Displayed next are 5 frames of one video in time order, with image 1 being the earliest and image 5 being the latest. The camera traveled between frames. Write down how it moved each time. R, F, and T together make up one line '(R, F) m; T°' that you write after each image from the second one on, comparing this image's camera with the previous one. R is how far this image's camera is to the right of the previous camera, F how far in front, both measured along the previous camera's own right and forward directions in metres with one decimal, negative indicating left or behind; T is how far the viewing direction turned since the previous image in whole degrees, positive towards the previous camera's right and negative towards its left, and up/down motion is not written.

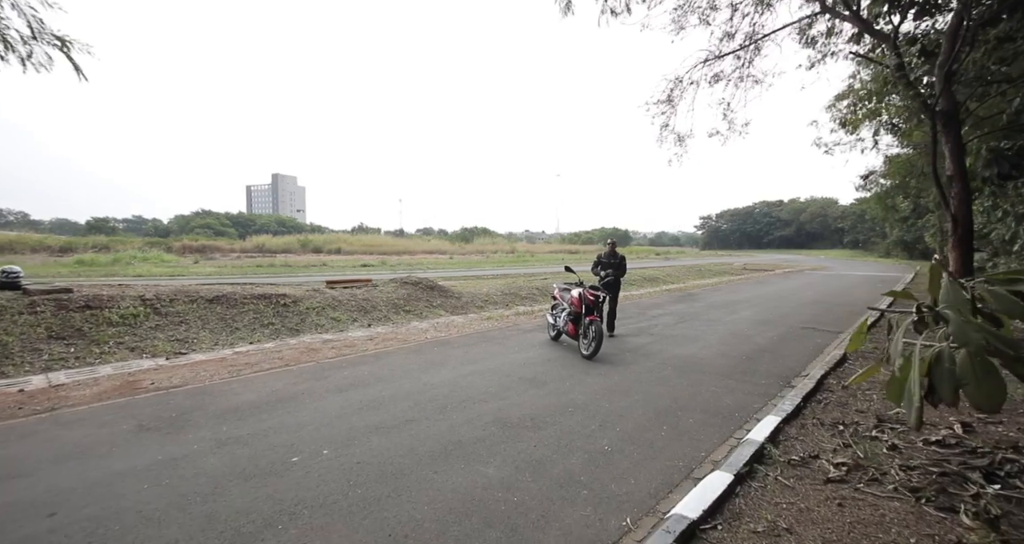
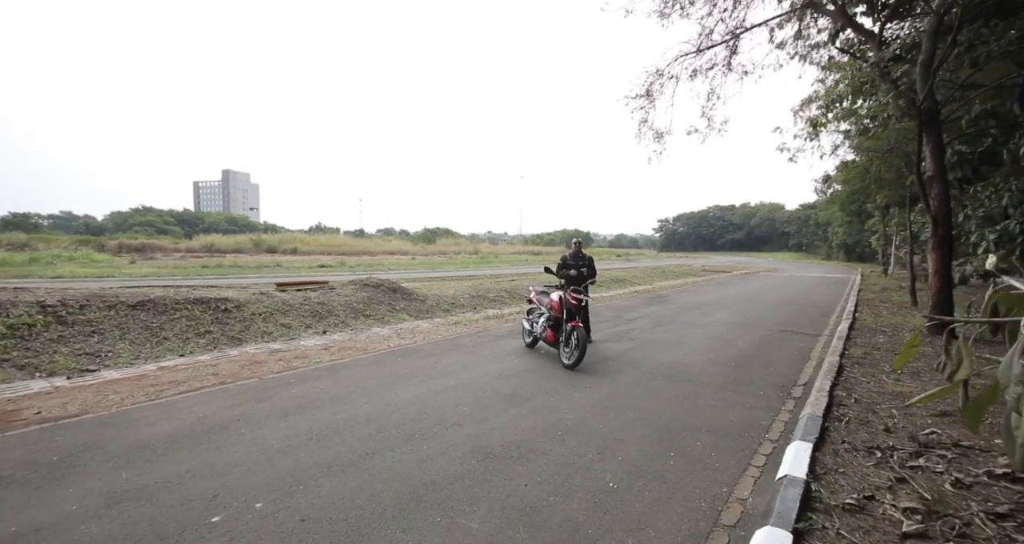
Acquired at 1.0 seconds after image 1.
(-0.2, +0.7) m; +5°
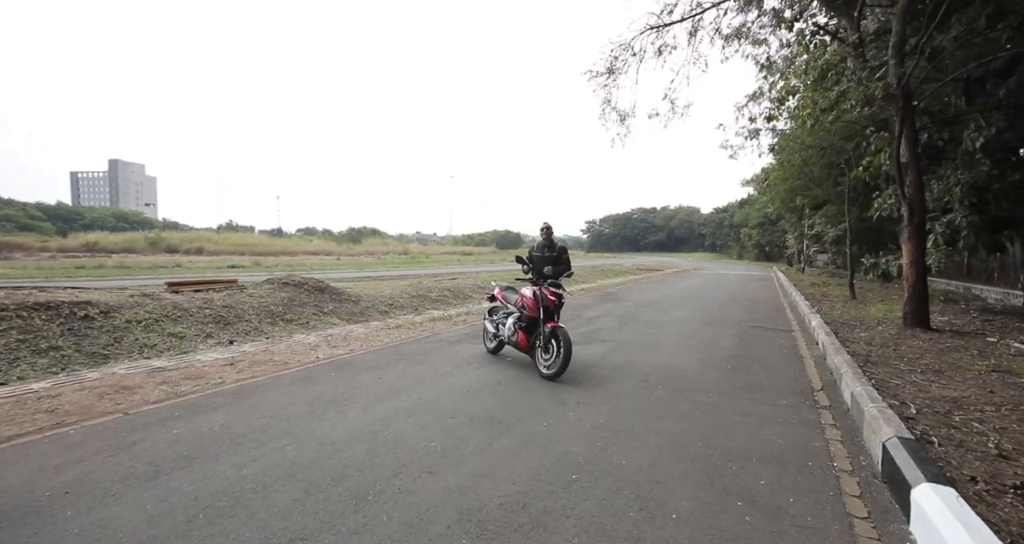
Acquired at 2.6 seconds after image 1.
(-0.4, +1.4) m; +9°
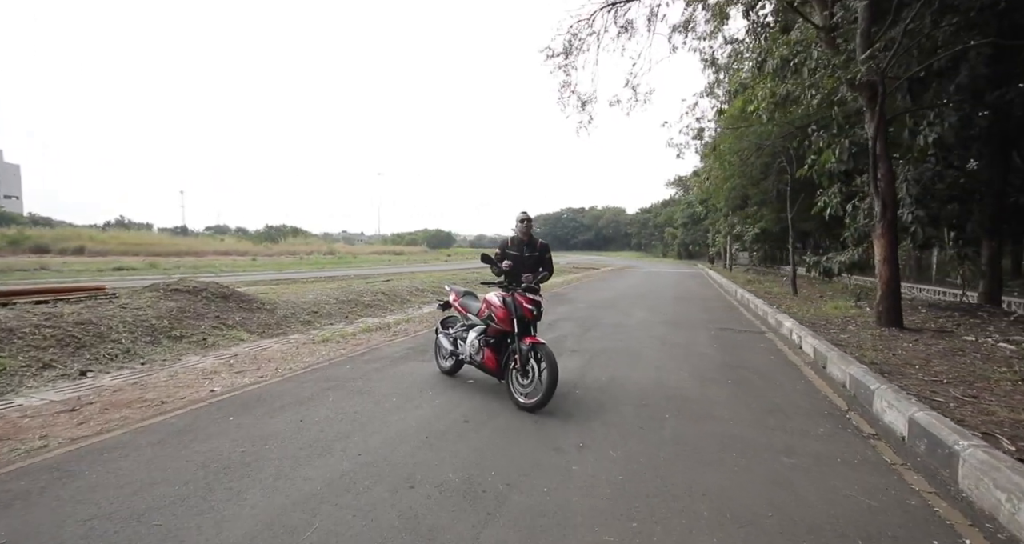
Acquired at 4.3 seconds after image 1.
(-0.3, +1.3) m; +9°
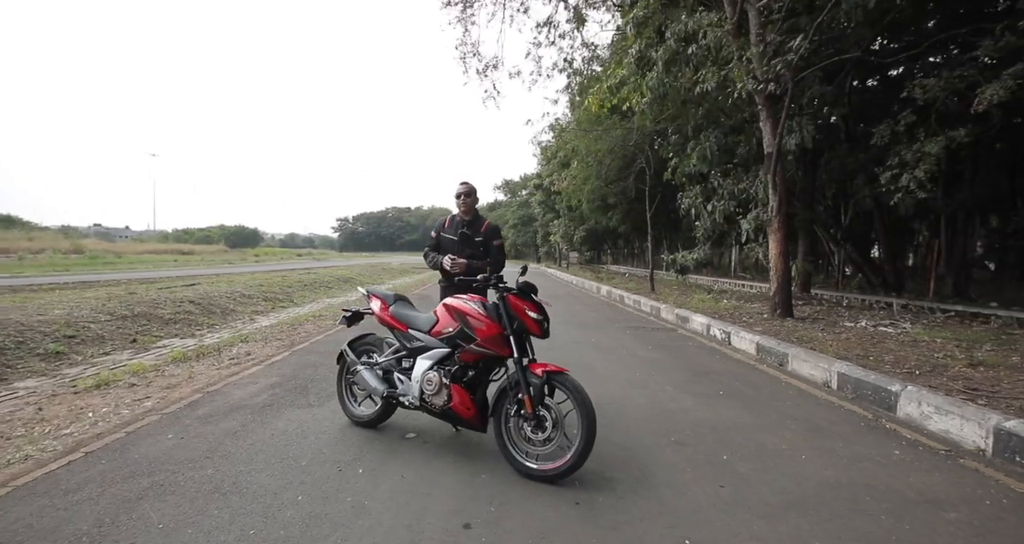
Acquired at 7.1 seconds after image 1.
(-1.1, +1.9) m; +22°
